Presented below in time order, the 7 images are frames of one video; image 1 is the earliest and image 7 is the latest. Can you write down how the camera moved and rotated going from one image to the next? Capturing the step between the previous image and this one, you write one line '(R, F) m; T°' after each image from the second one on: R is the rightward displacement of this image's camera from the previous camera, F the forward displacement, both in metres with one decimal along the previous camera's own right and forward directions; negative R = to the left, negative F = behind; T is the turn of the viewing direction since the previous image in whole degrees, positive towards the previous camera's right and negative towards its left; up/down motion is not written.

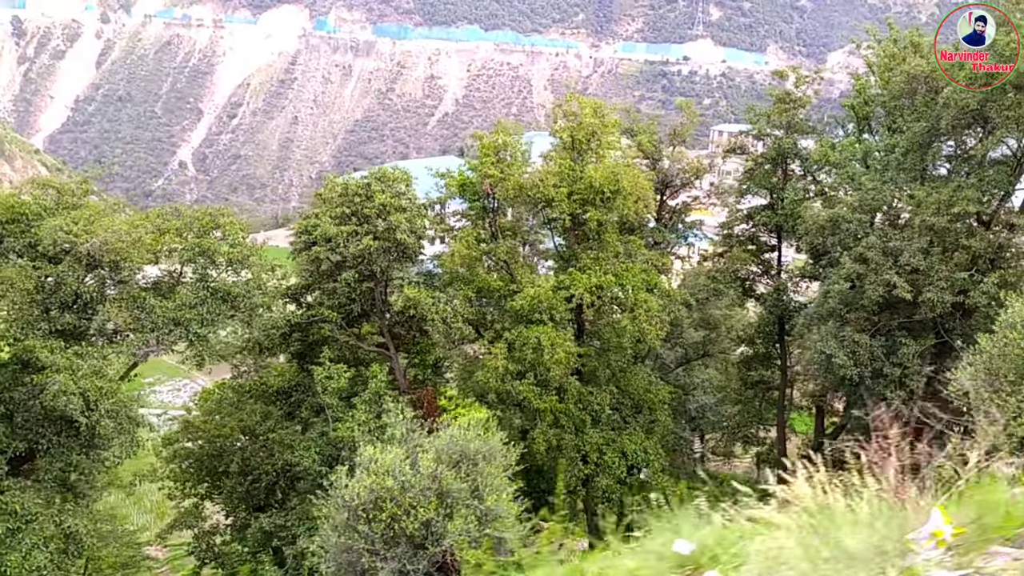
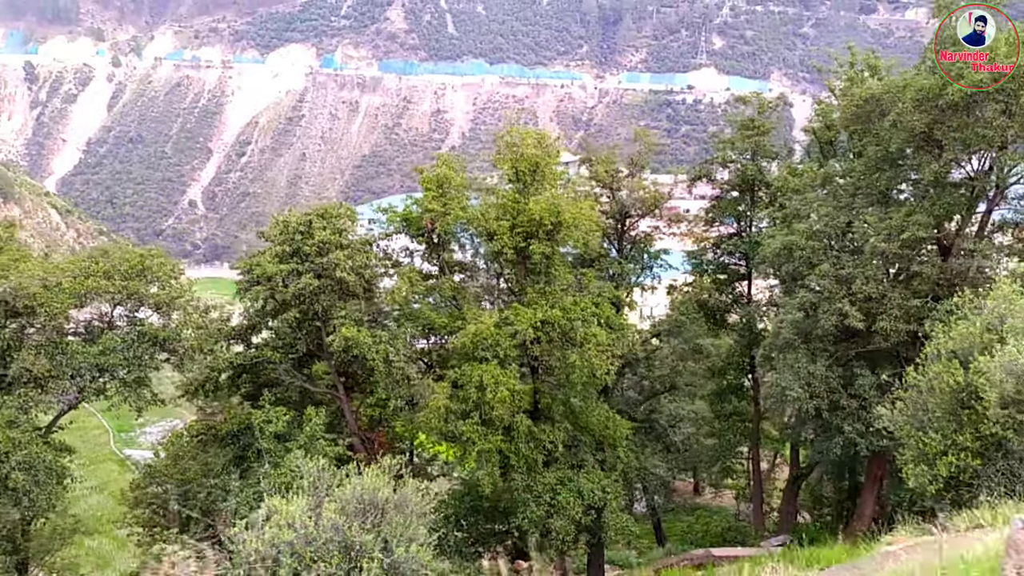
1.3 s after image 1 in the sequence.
(+0.9, +0.3) m; -1°
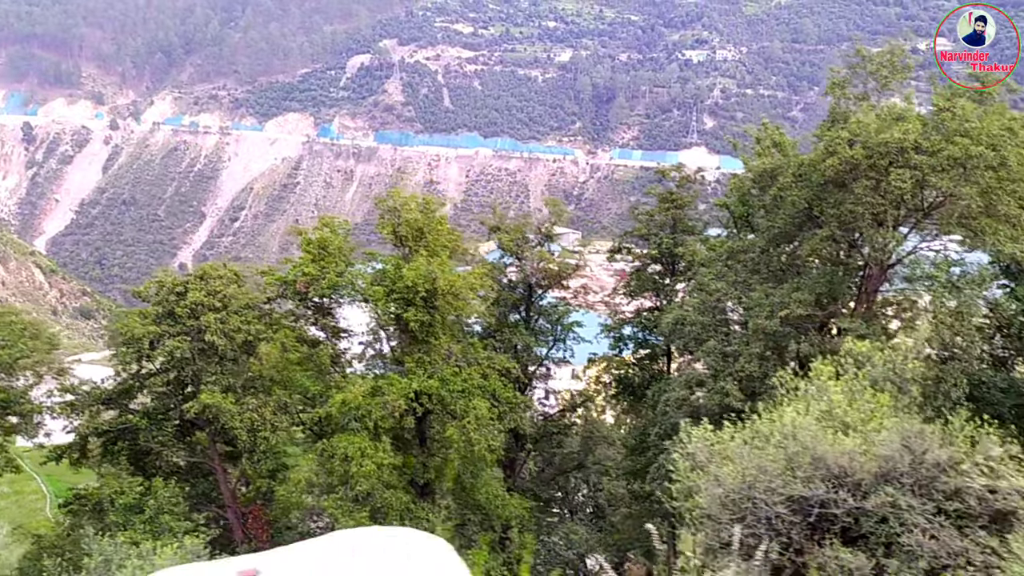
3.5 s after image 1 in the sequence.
(+1.5, +0.4) m; 0°
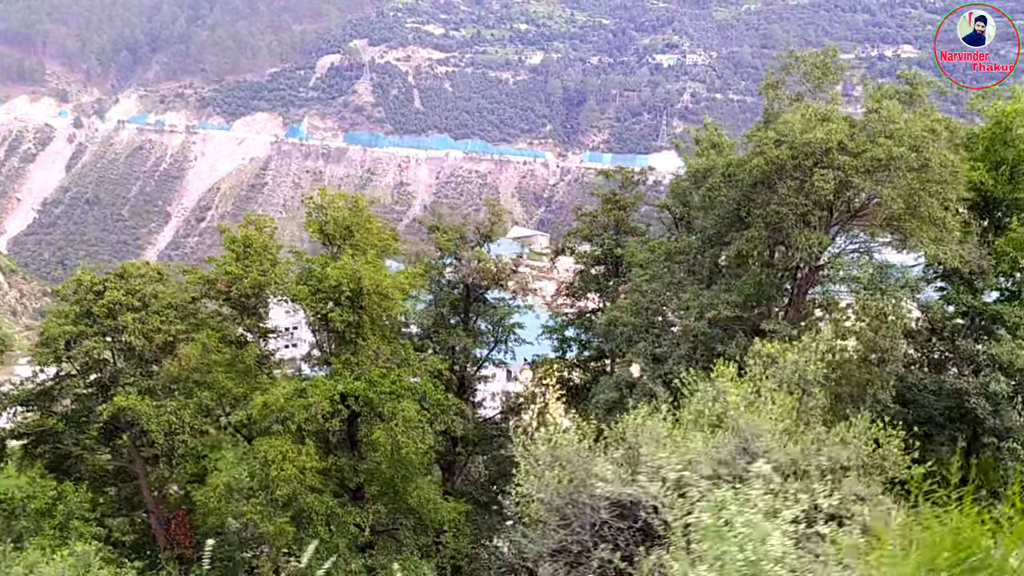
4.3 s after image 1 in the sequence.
(+0.5, +0.2) m; +2°
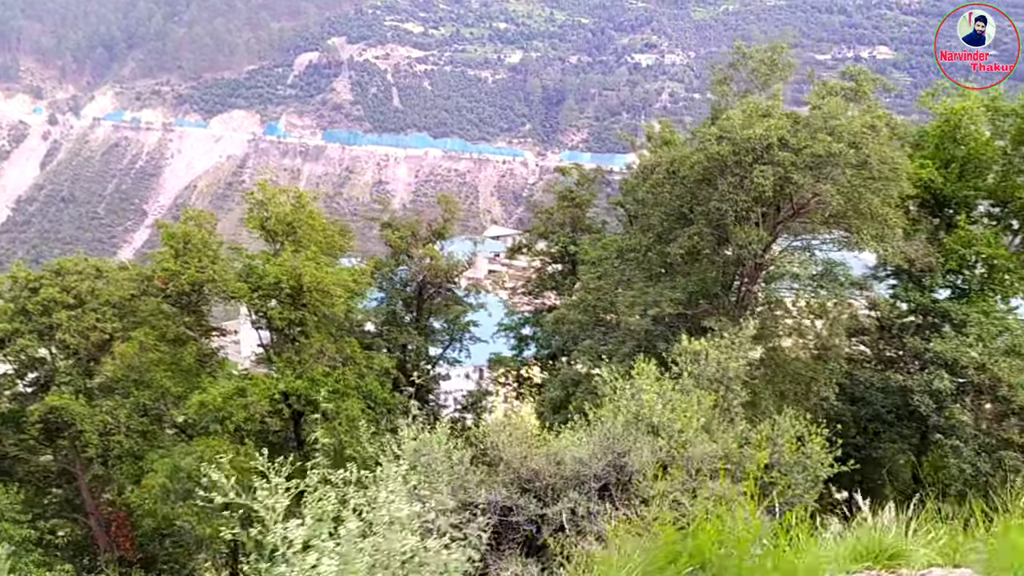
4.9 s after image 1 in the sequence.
(+0.4, +0.1) m; +1°
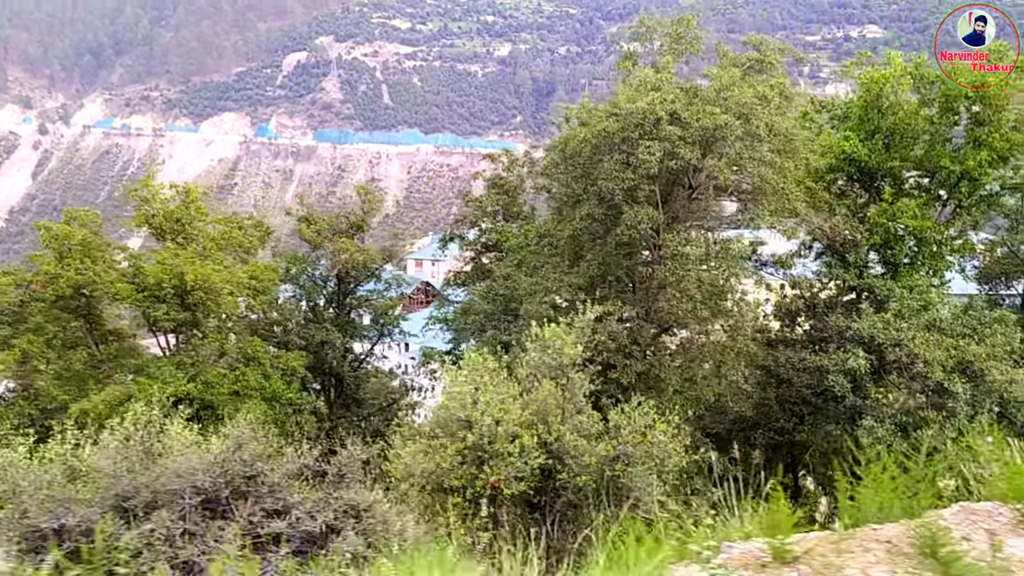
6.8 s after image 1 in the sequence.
(+1.2, +0.4) m; 0°
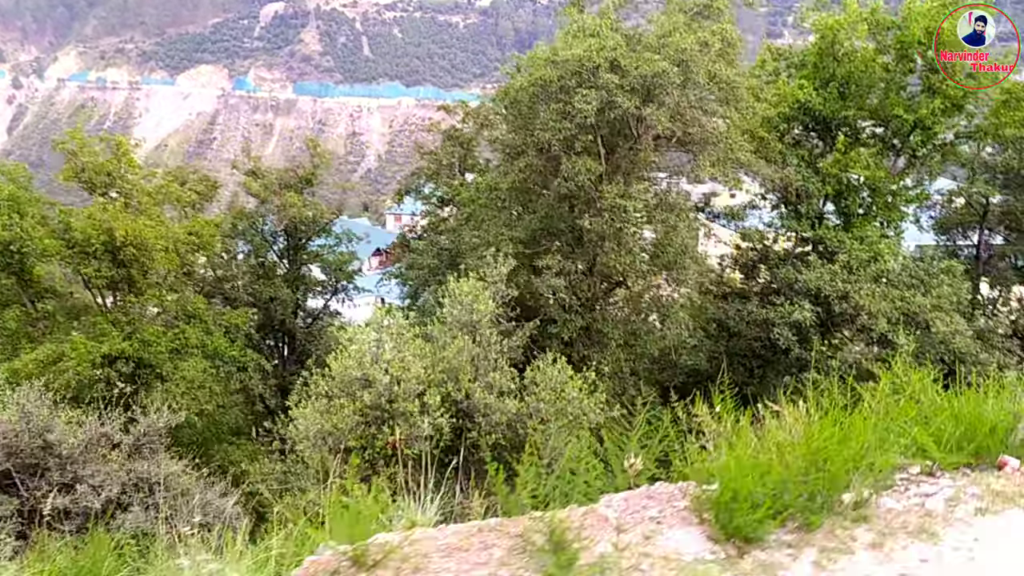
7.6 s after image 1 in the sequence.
(+0.5, +0.2) m; +1°
